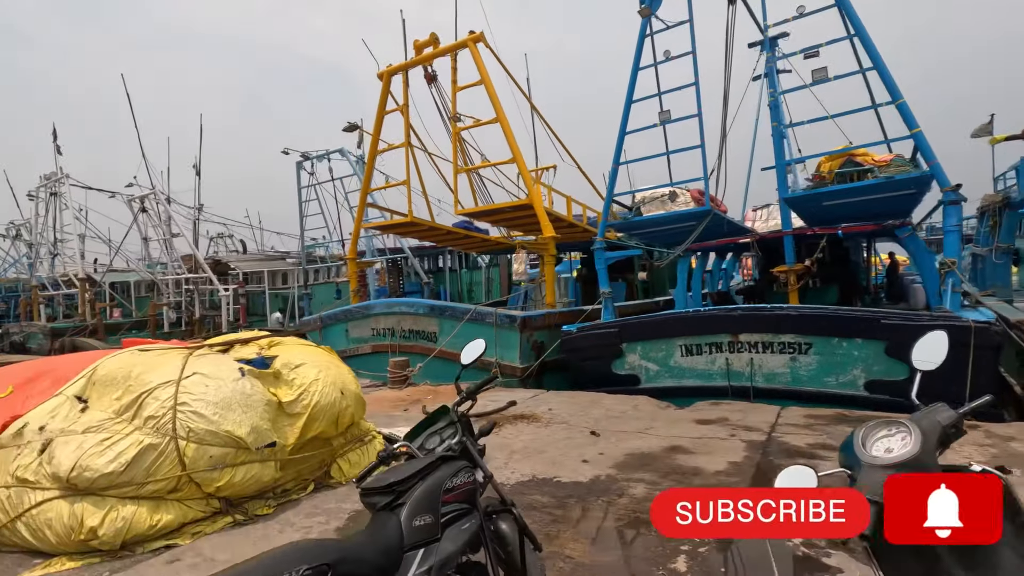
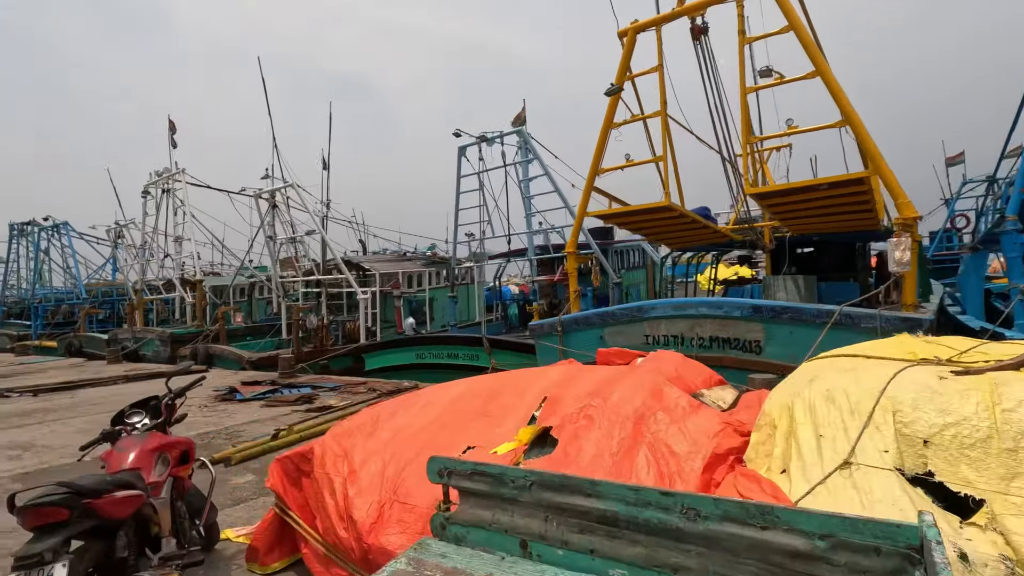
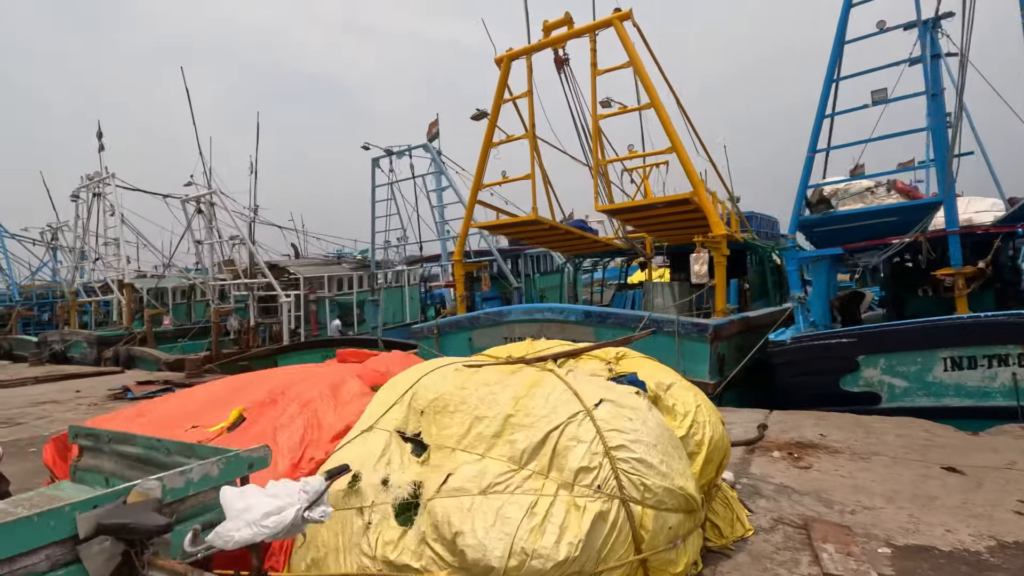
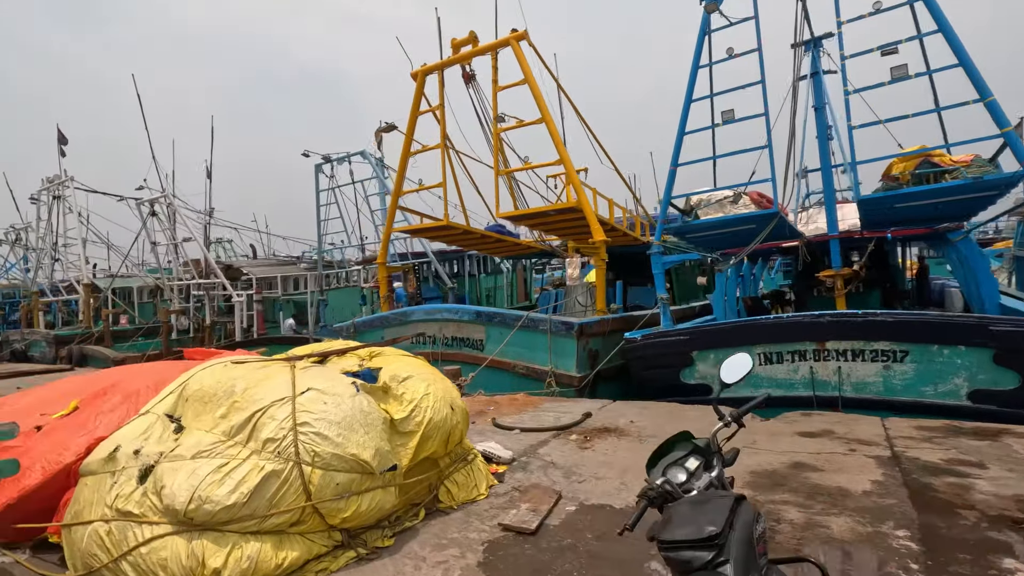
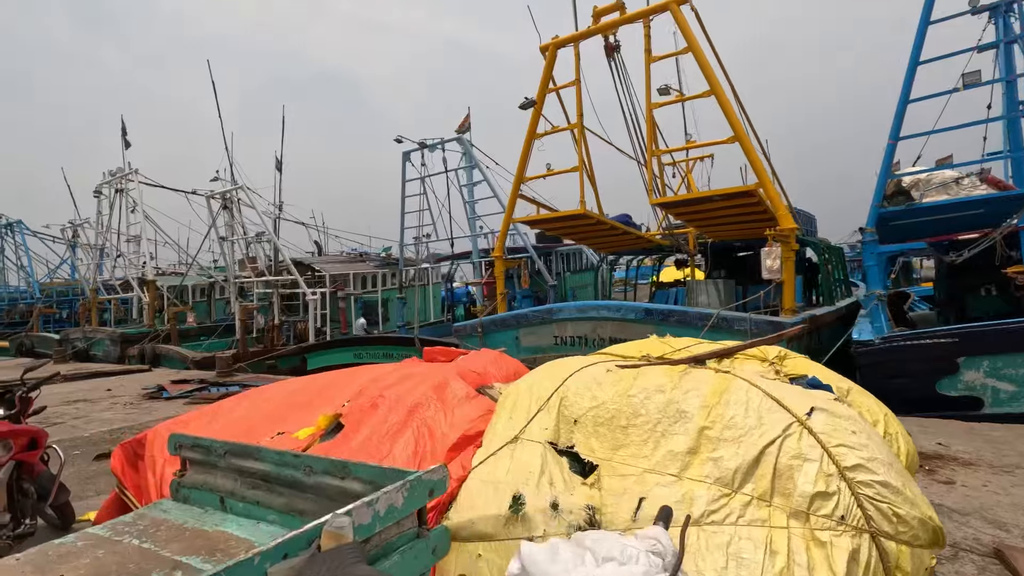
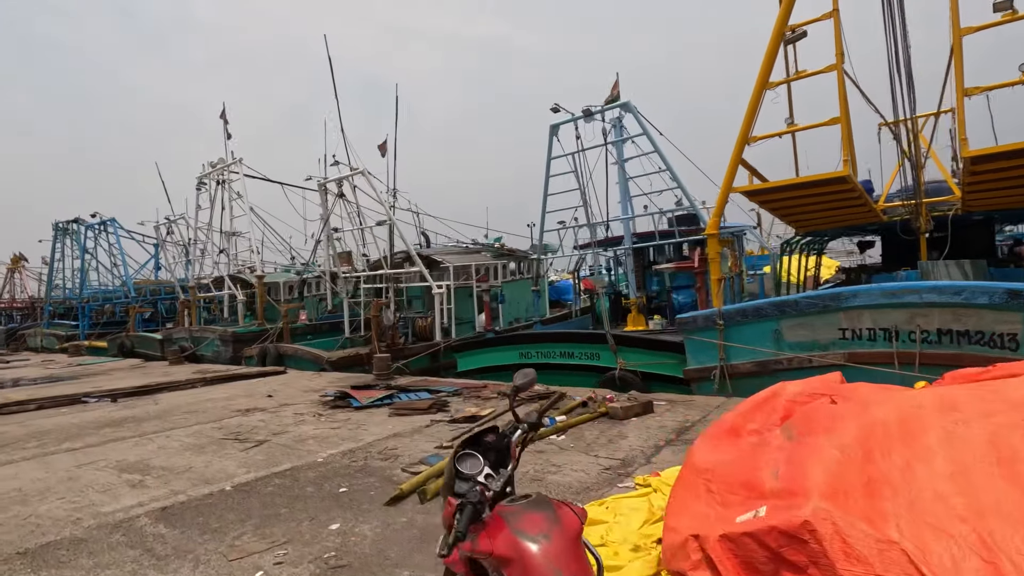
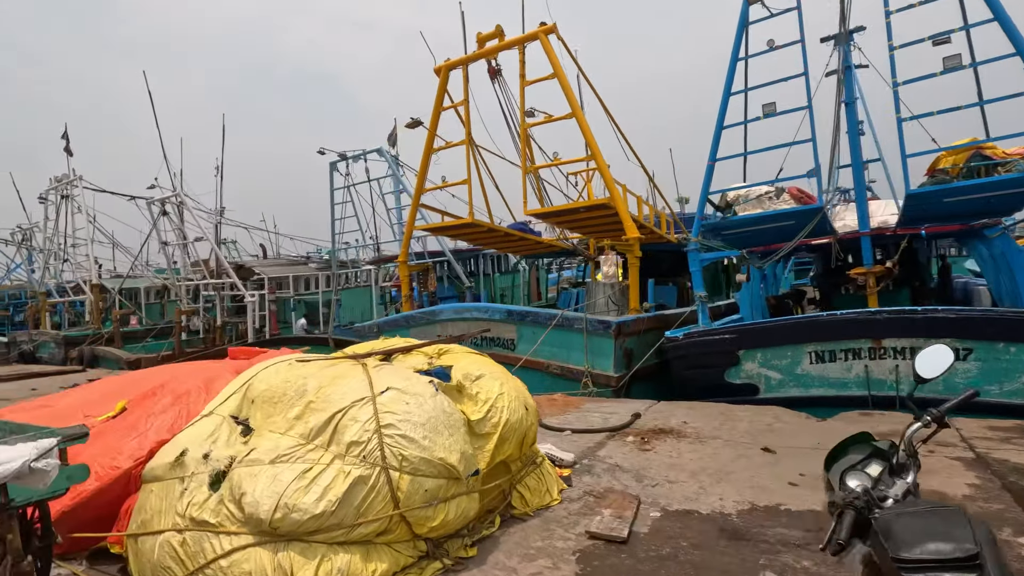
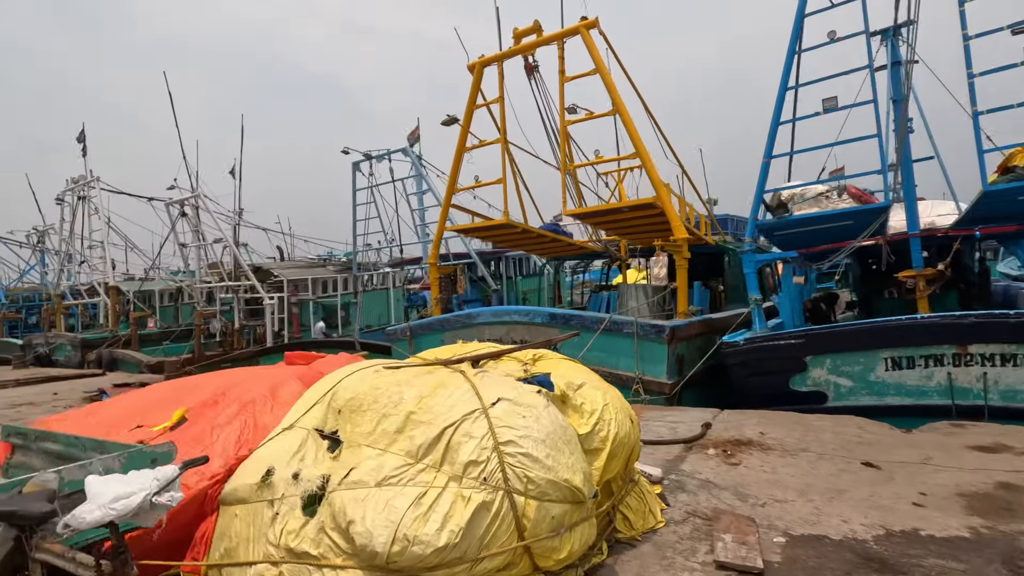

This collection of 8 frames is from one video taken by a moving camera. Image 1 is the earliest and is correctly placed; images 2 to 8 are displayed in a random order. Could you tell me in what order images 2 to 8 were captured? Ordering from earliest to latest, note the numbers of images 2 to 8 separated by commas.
4, 7, 8, 3, 5, 2, 6
